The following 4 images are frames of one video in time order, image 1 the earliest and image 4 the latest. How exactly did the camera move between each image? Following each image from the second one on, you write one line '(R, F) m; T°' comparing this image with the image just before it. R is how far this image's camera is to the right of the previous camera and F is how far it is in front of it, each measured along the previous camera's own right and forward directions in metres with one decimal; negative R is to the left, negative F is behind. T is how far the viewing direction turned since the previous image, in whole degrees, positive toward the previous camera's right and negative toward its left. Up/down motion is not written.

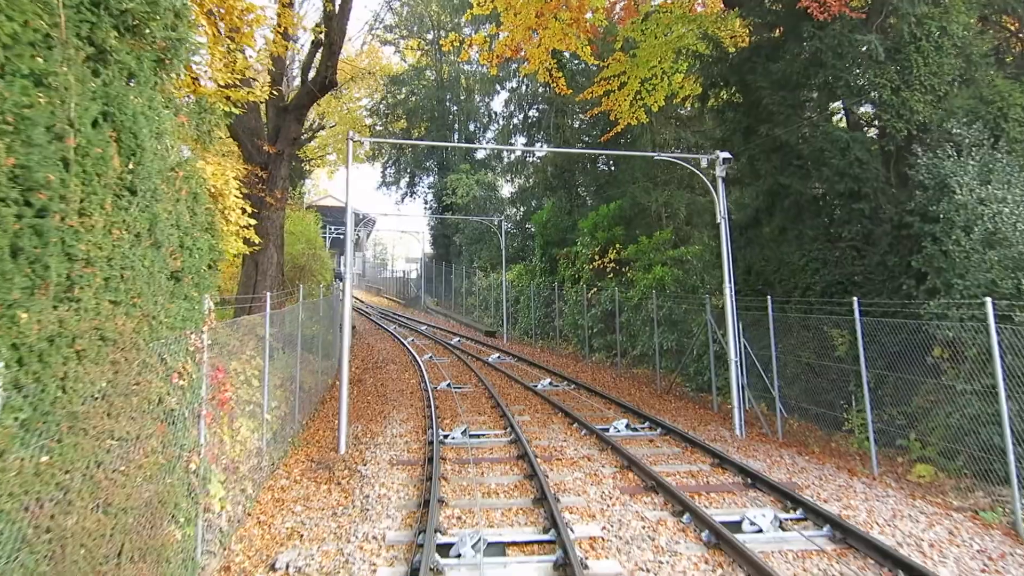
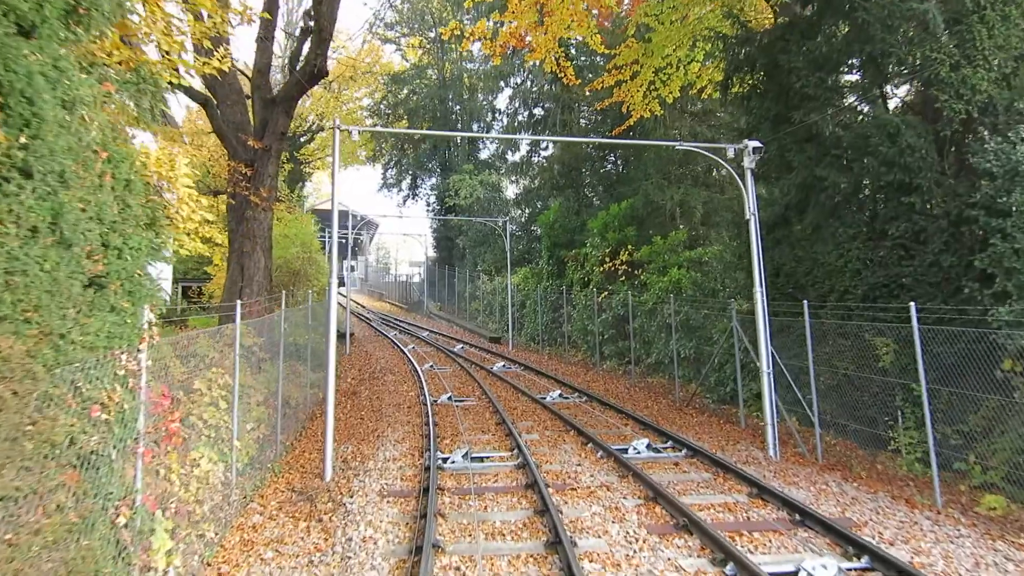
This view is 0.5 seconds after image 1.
(0.0, +1.0) m; 0°
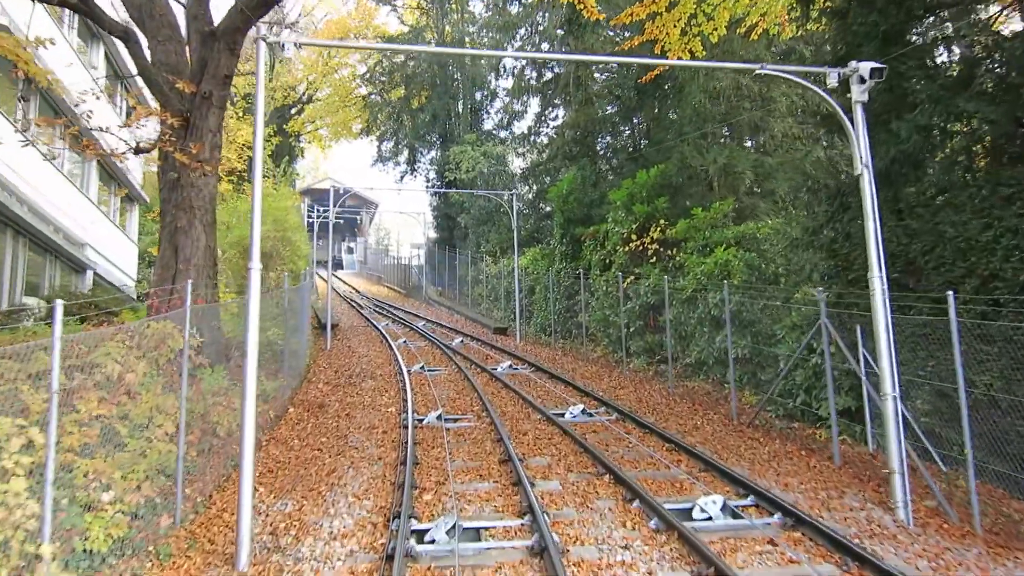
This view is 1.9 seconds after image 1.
(0.0, +2.6) m; -1°
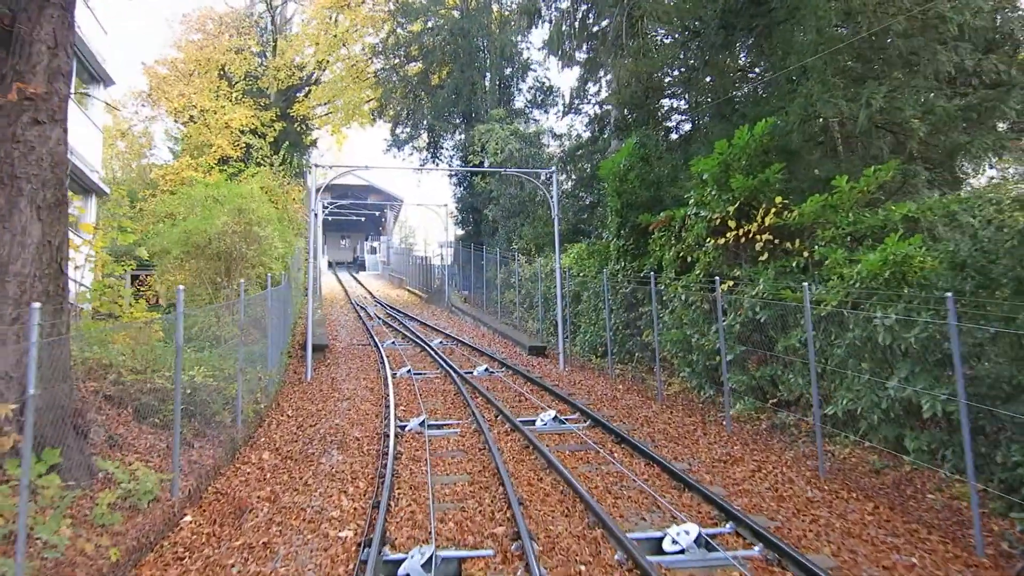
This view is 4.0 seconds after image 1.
(-0.1, +4.1) m; -3°
